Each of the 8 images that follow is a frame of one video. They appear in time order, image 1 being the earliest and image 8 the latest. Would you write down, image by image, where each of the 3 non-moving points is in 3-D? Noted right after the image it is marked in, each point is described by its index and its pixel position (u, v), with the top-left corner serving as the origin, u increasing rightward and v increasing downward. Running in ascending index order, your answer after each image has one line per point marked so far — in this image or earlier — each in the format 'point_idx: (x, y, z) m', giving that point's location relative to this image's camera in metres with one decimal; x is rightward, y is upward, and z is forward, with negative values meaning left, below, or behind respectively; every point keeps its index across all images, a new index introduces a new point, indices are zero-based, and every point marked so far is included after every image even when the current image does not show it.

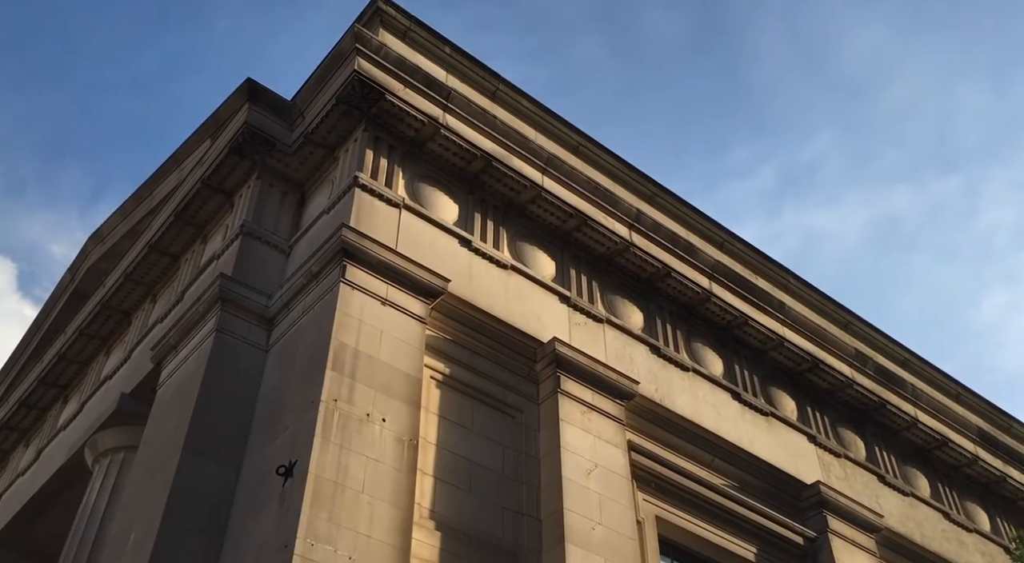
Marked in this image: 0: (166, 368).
0: (-5.6, -1.4, +17.7) m
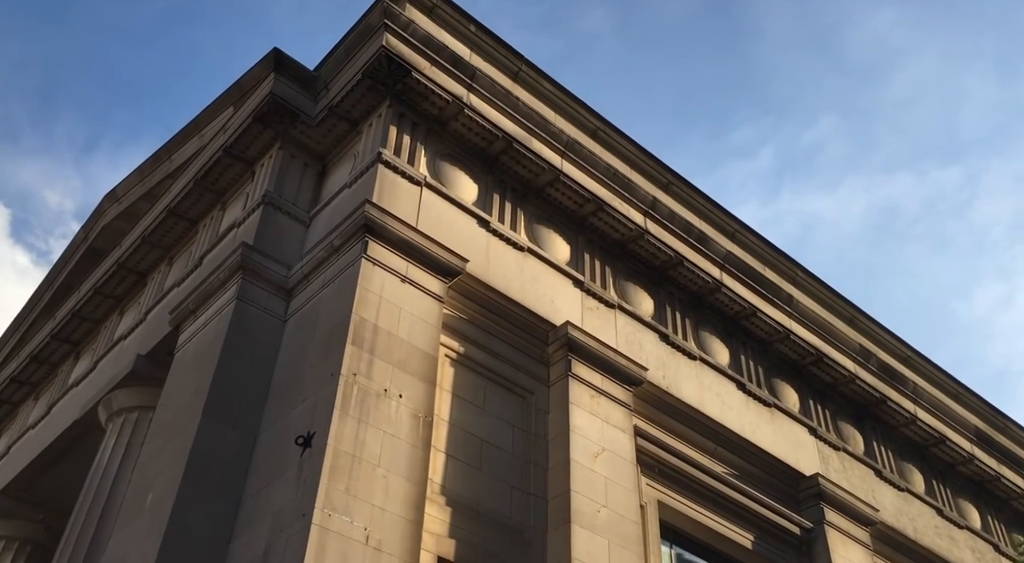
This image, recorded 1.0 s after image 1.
0: (-5.4, -0.8, +17.9) m
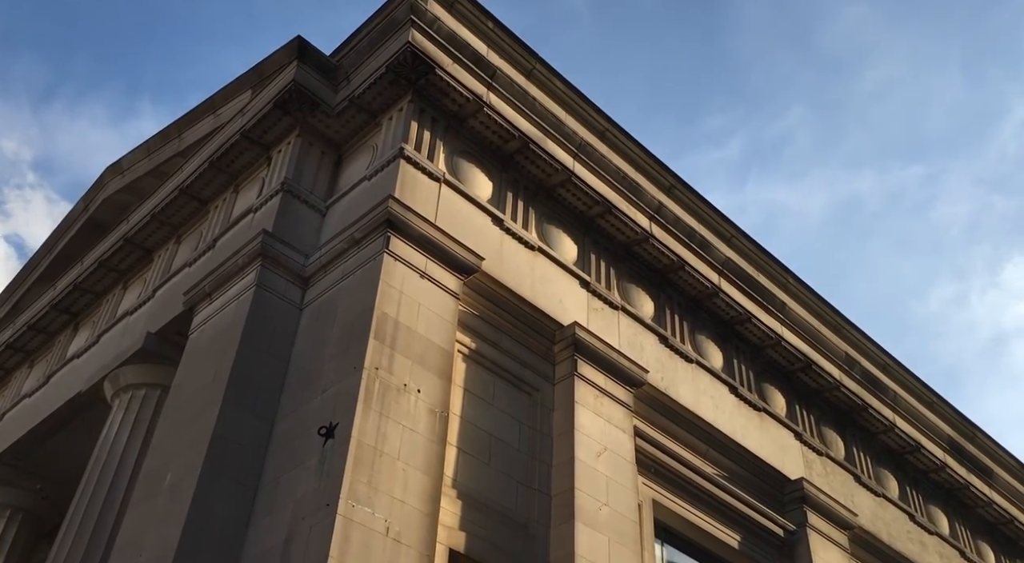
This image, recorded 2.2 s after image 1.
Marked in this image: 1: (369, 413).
0: (-5.2, -0.6, +18.1) m
1: (-1.9, -1.8, +14.6) m
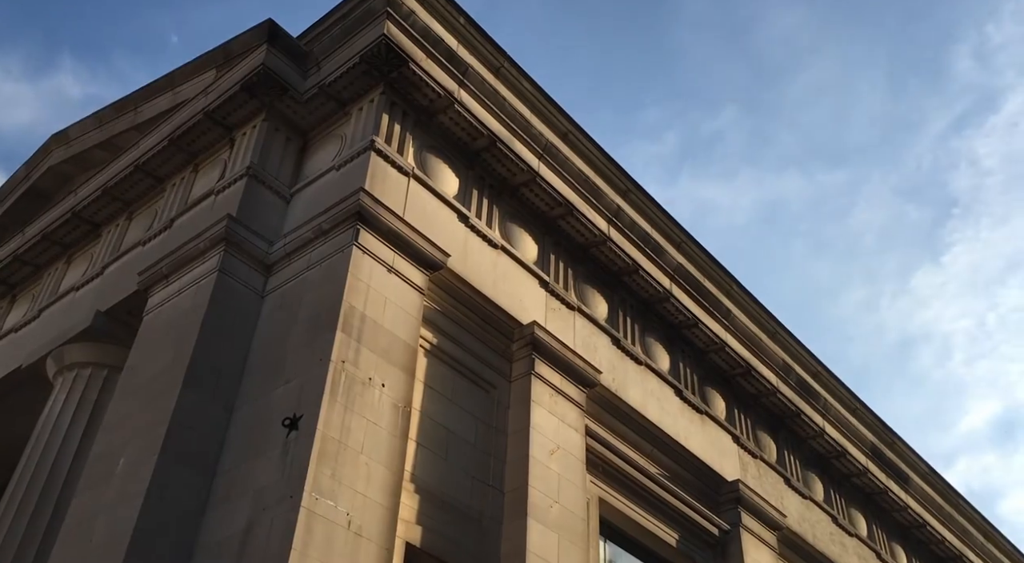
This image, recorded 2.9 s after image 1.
0: (-5.9, -0.2, +17.9) m
1: (-2.4, -1.7, +14.7) m
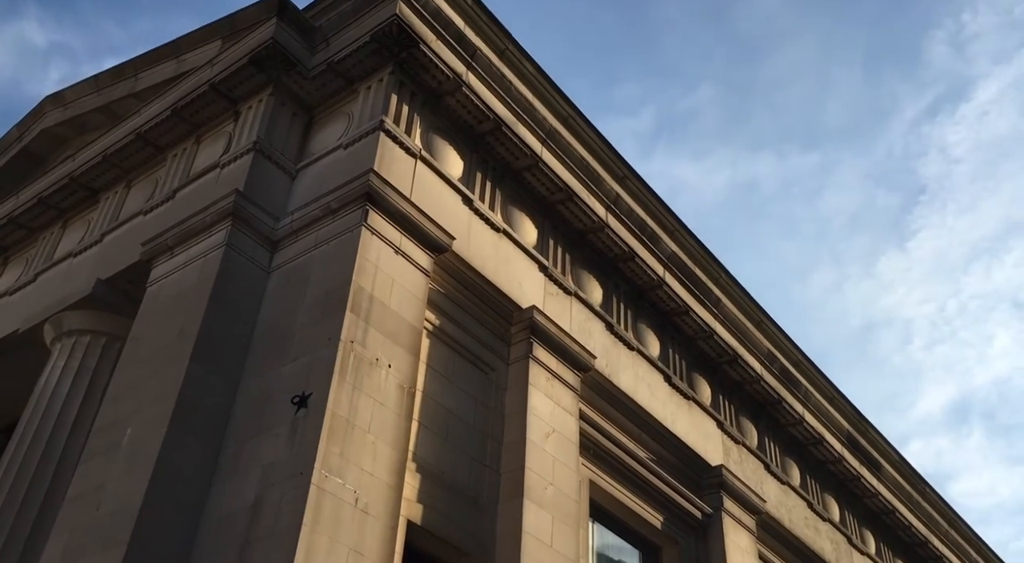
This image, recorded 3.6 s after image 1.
0: (-5.8, +0.2, +18.0) m
1: (-2.3, -1.4, +14.9) m
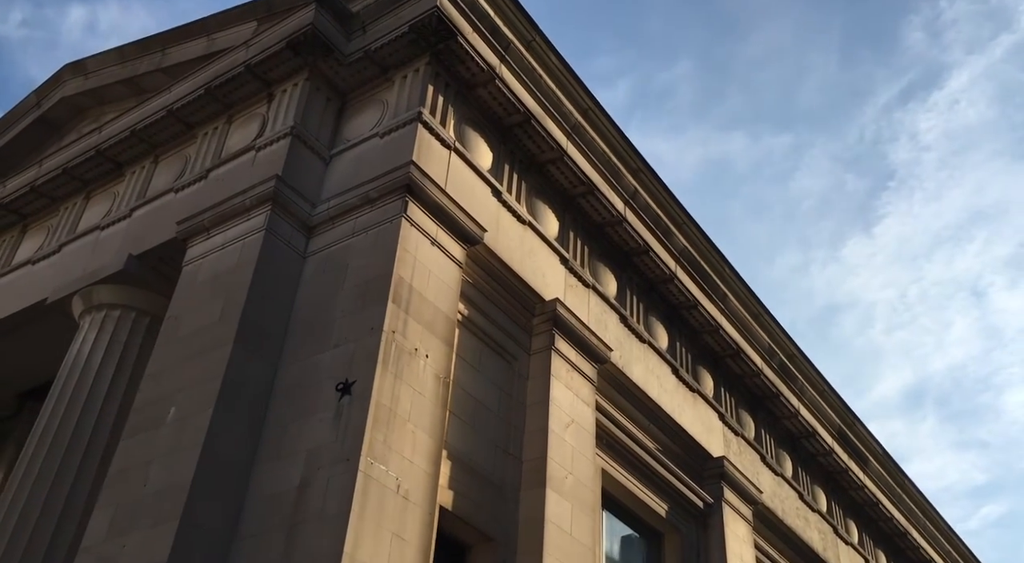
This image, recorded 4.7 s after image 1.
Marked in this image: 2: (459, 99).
0: (-5.3, +0.6, +18.2) m
1: (-1.8, -1.3, +15.3) m
2: (-1.0, +3.3, +19.6) m
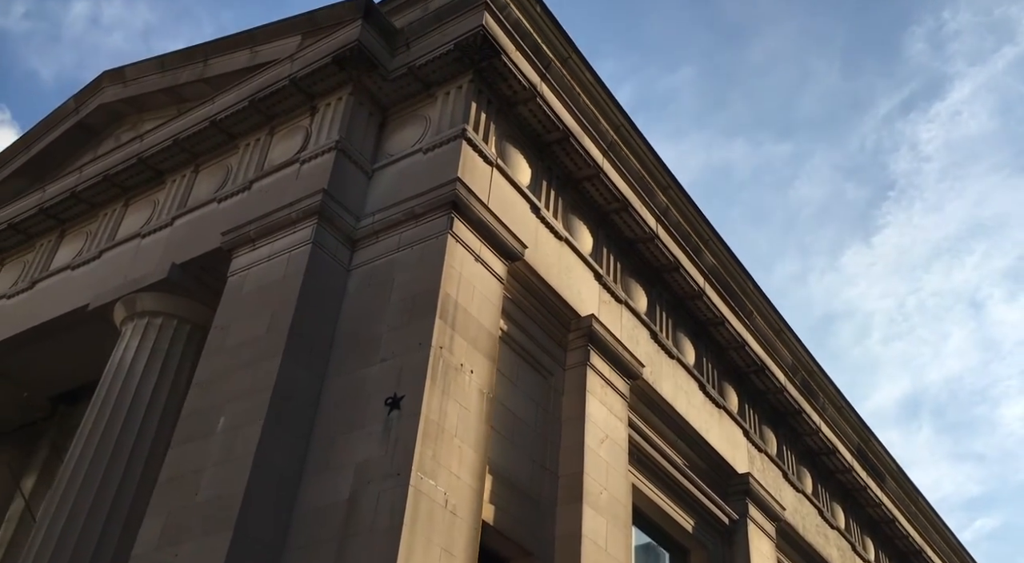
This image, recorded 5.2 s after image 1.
0: (-4.6, +0.4, +18.5) m
1: (-1.1, -1.6, +15.6) m
2: (-0.2, +3.0, +19.9) m
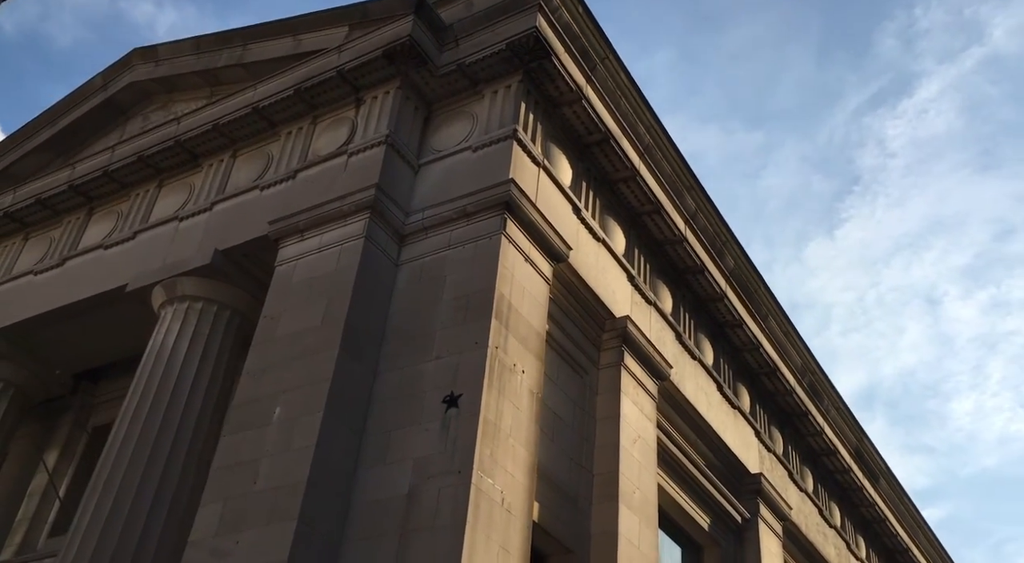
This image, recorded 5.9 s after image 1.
0: (-3.9, +0.6, +18.6) m
1: (-0.3, -1.6, +15.9) m
2: (+0.6, +3.0, +20.1) m
